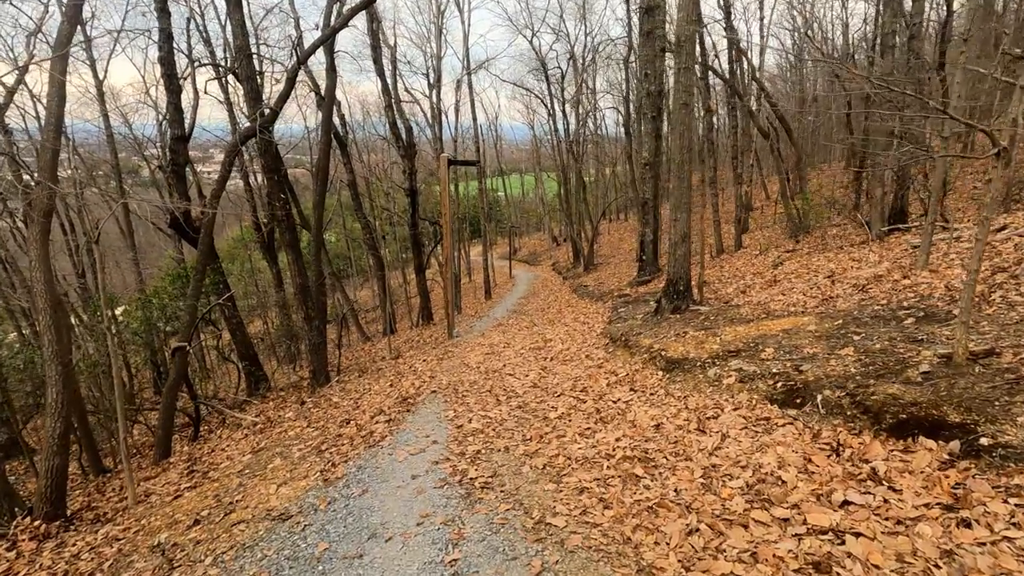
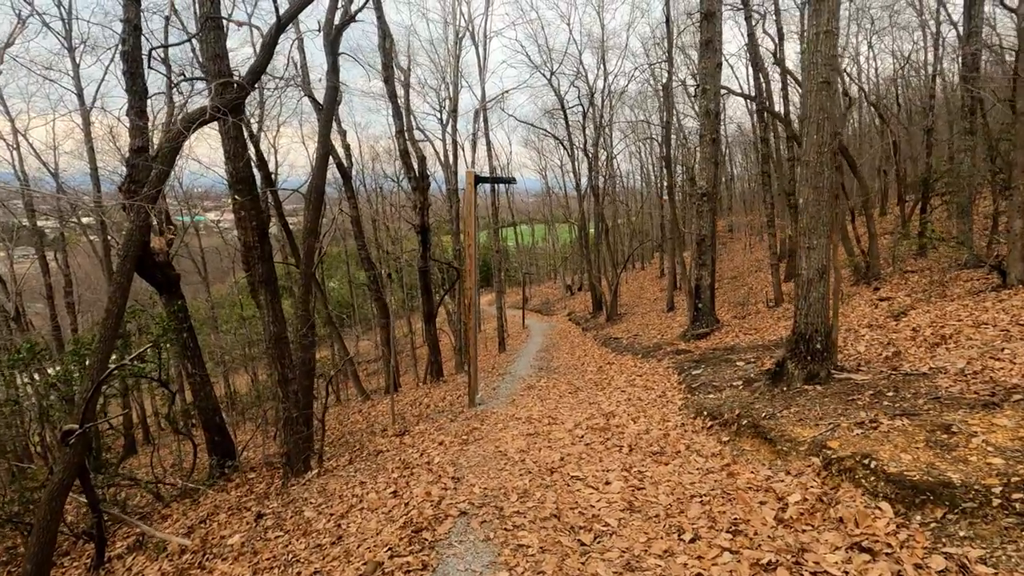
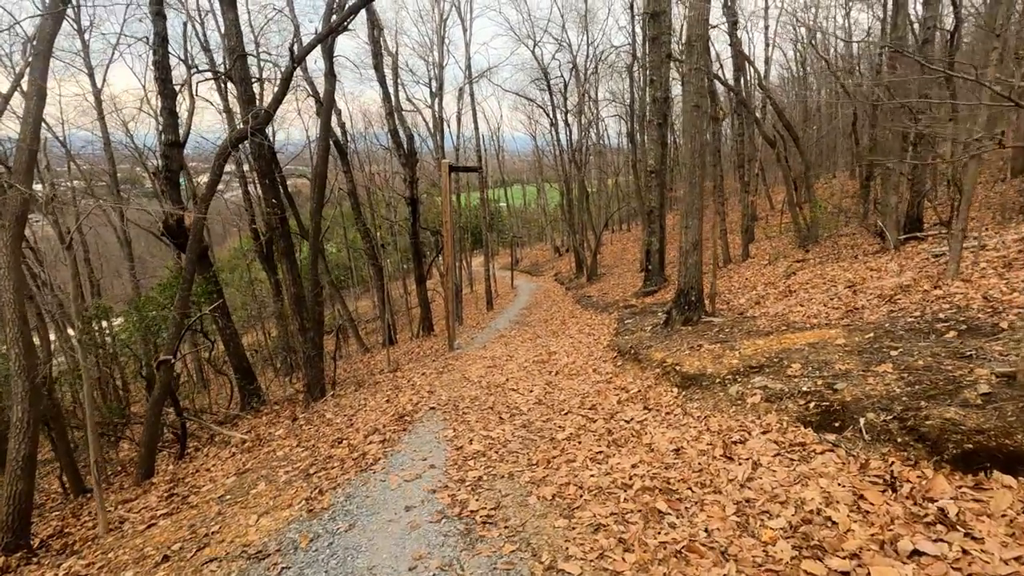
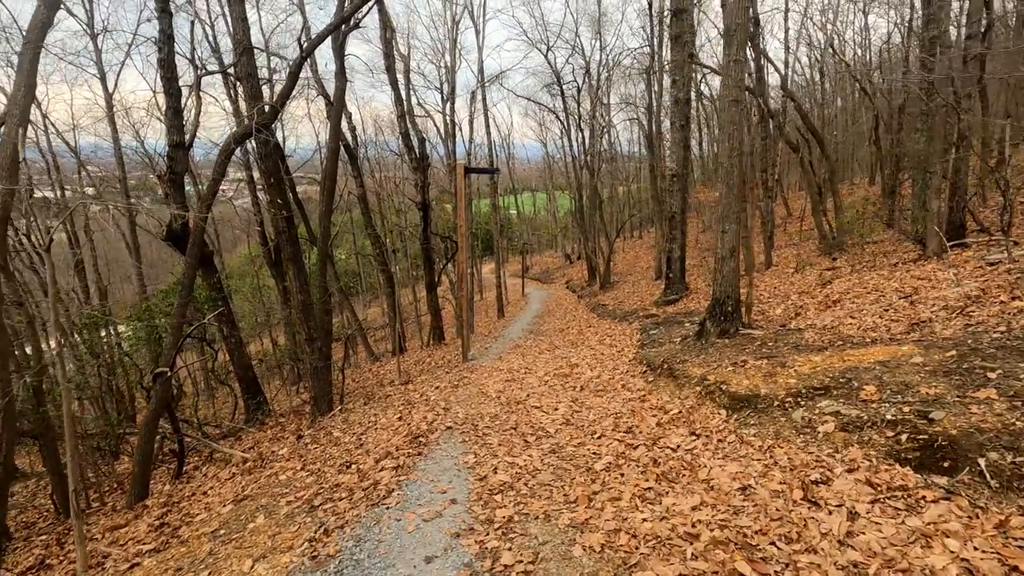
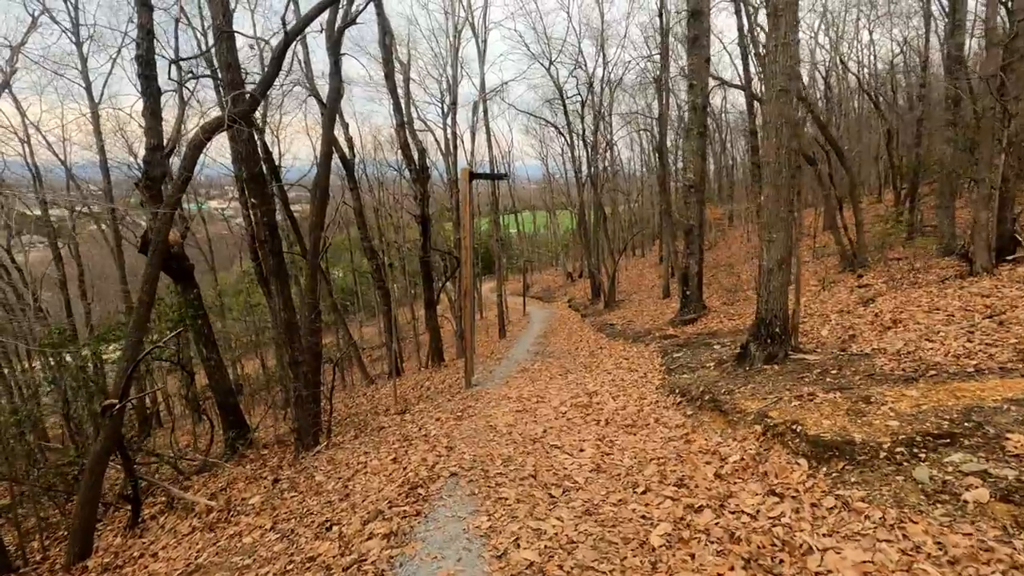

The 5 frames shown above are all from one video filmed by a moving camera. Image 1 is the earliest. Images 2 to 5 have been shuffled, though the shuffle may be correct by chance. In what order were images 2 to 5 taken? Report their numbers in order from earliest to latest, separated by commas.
3, 4, 5, 2
